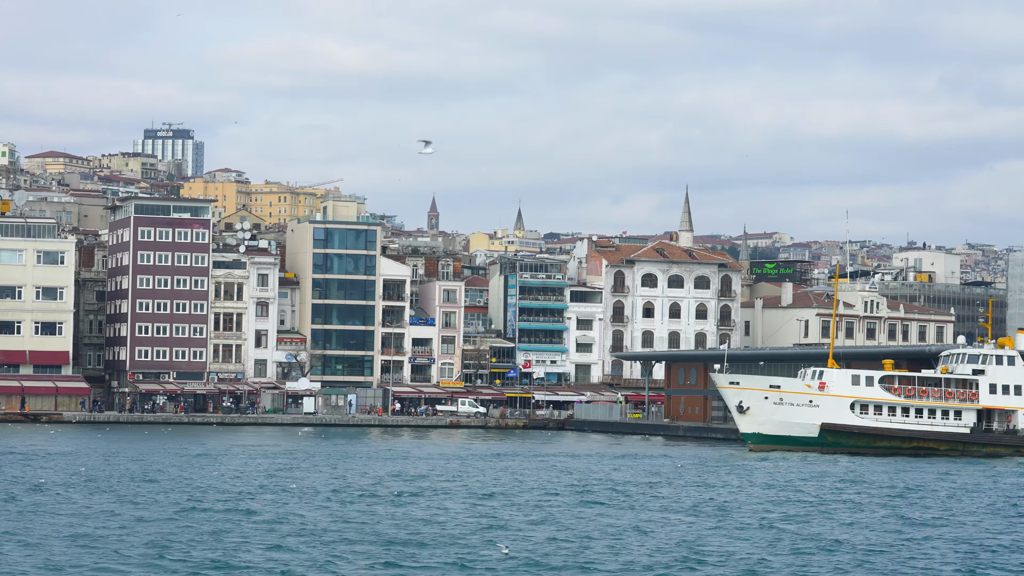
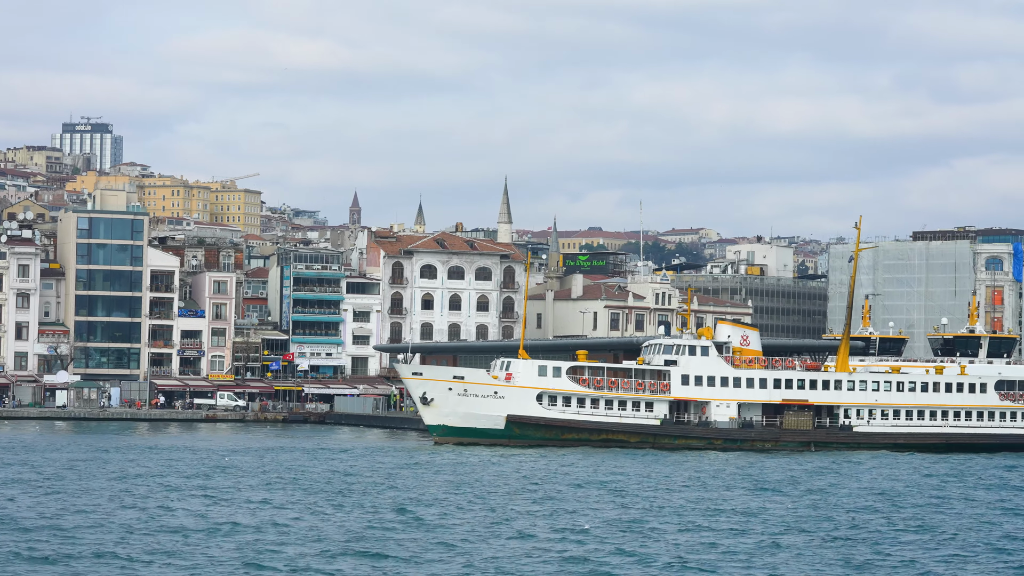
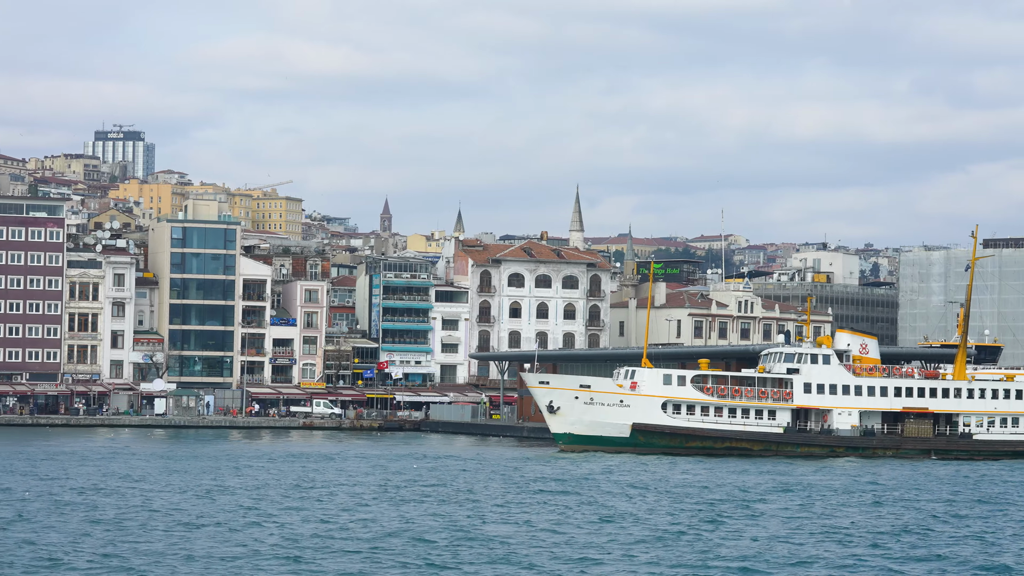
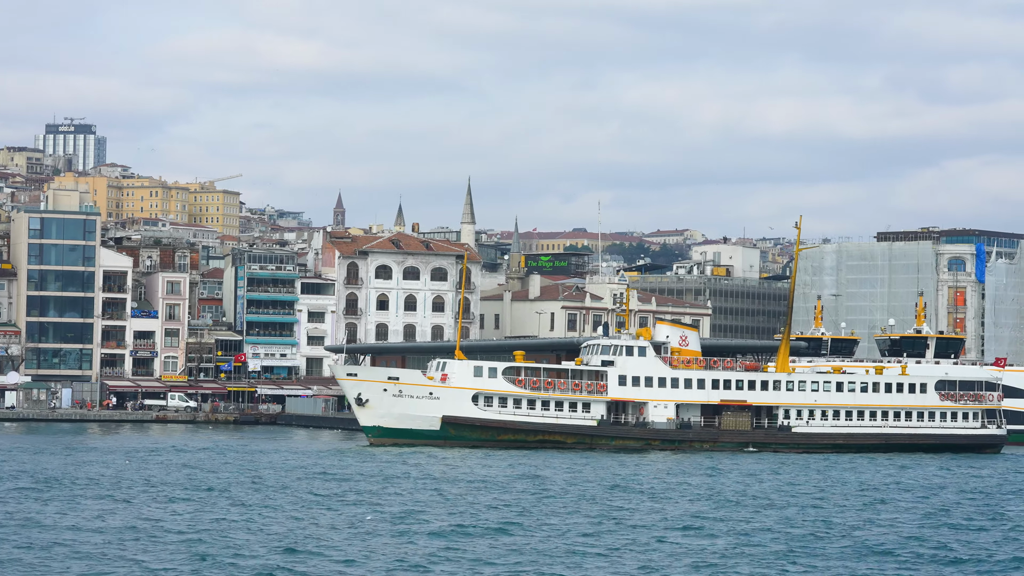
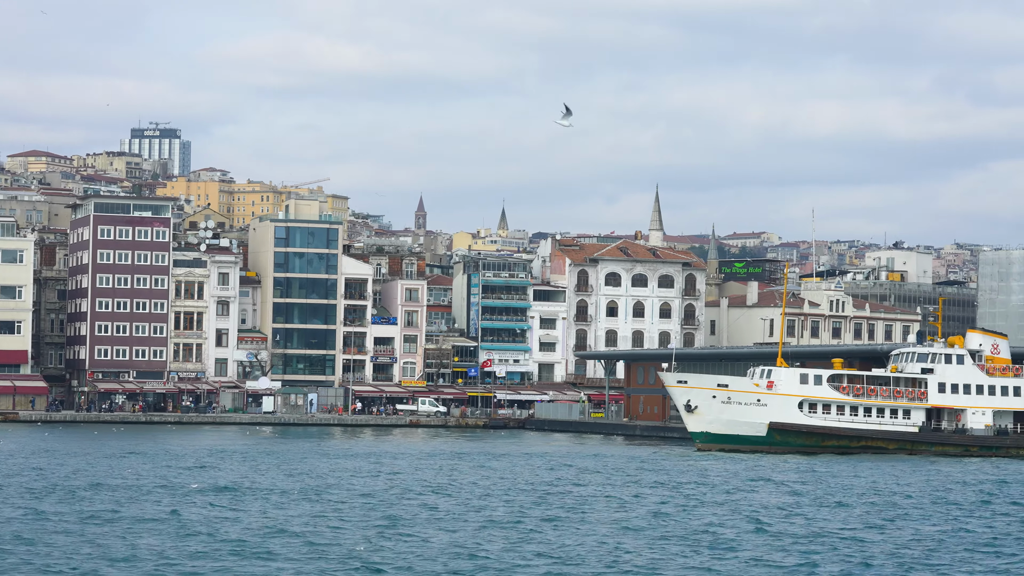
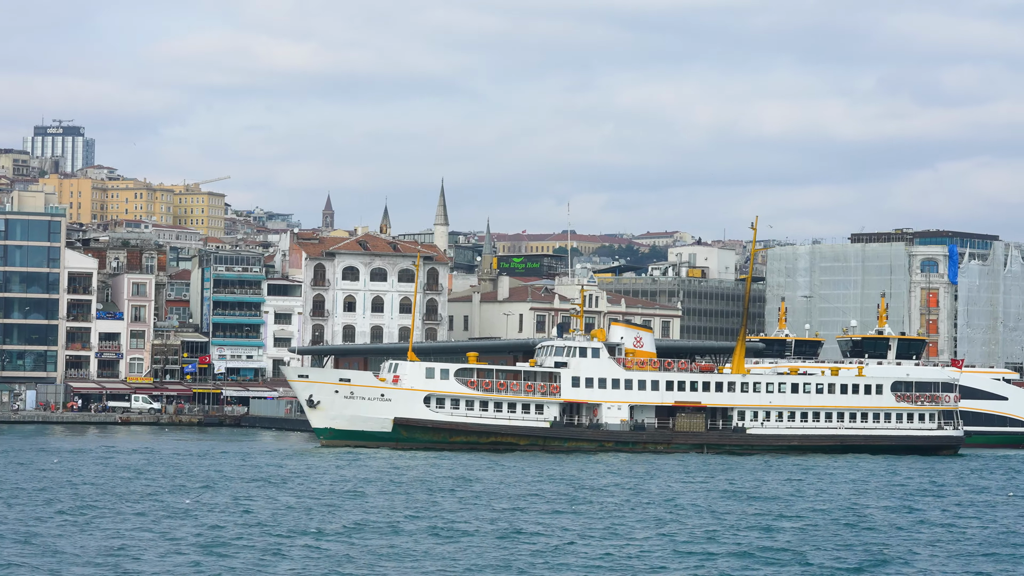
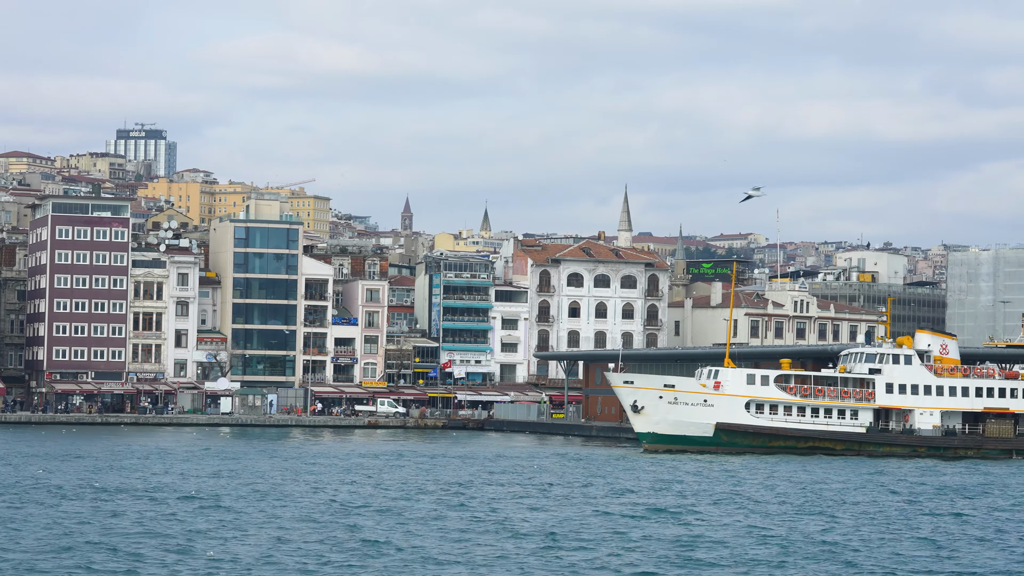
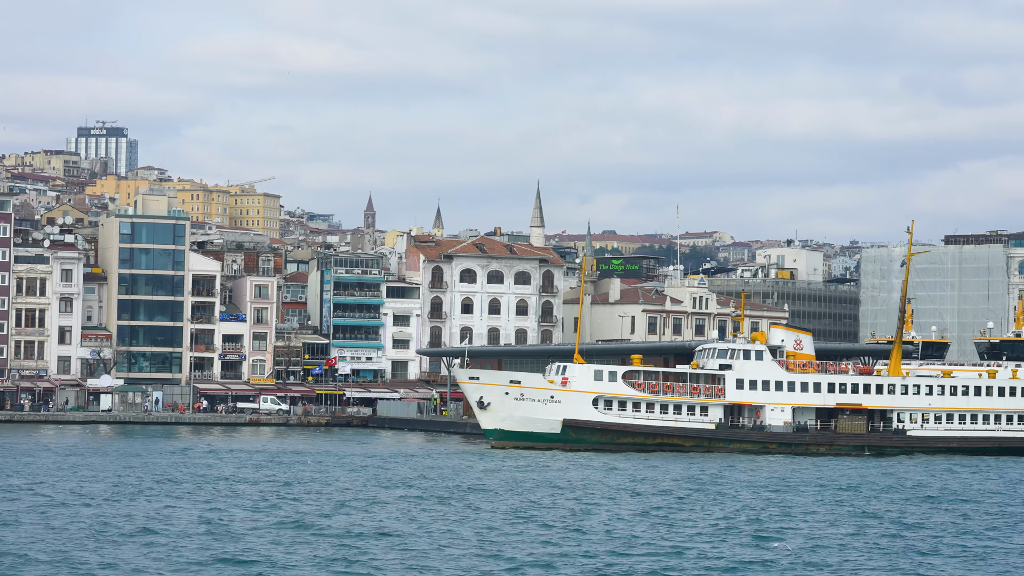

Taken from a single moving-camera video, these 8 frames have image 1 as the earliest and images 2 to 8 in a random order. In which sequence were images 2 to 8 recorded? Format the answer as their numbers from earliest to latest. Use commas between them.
5, 7, 3, 8, 2, 4, 6
